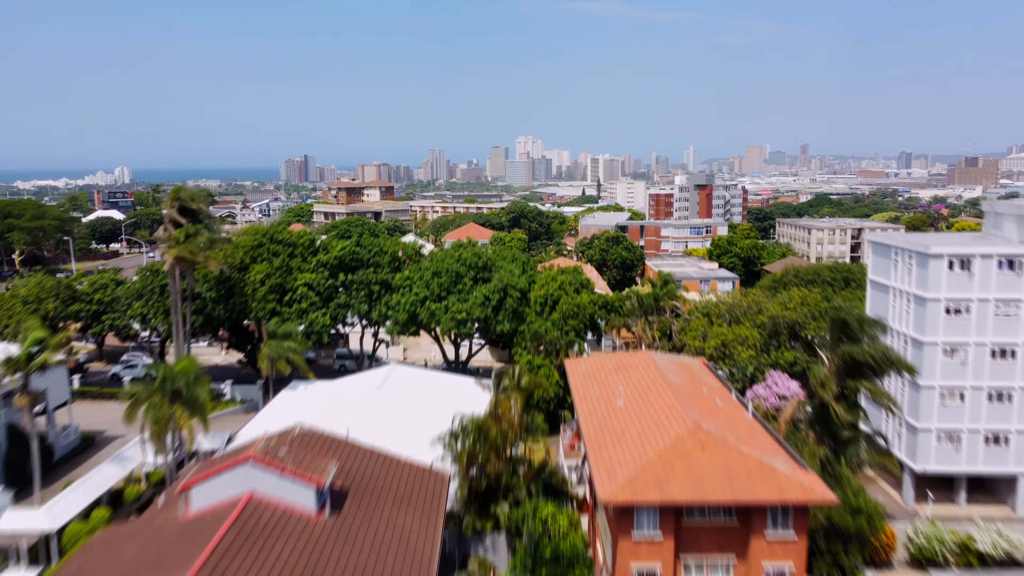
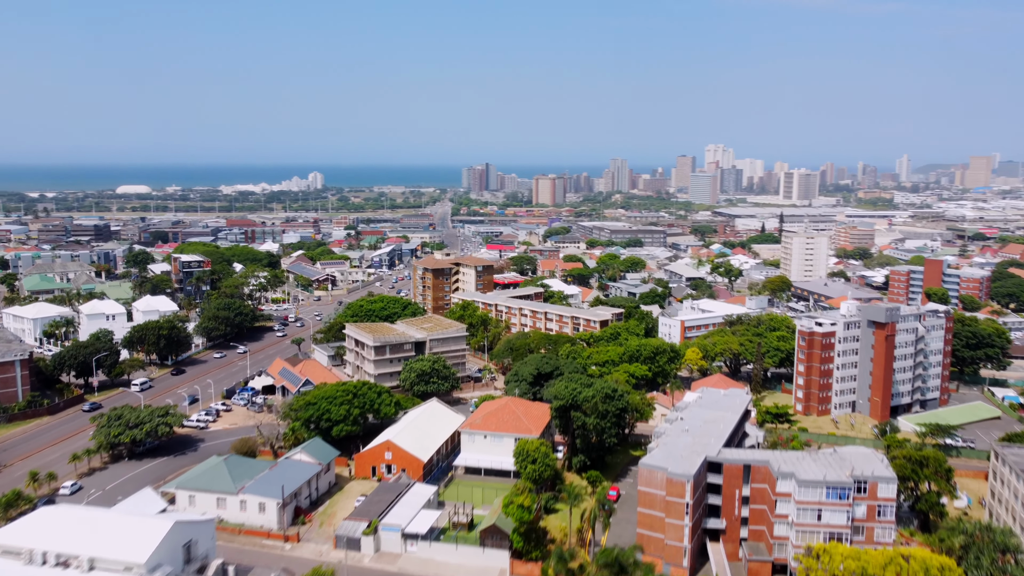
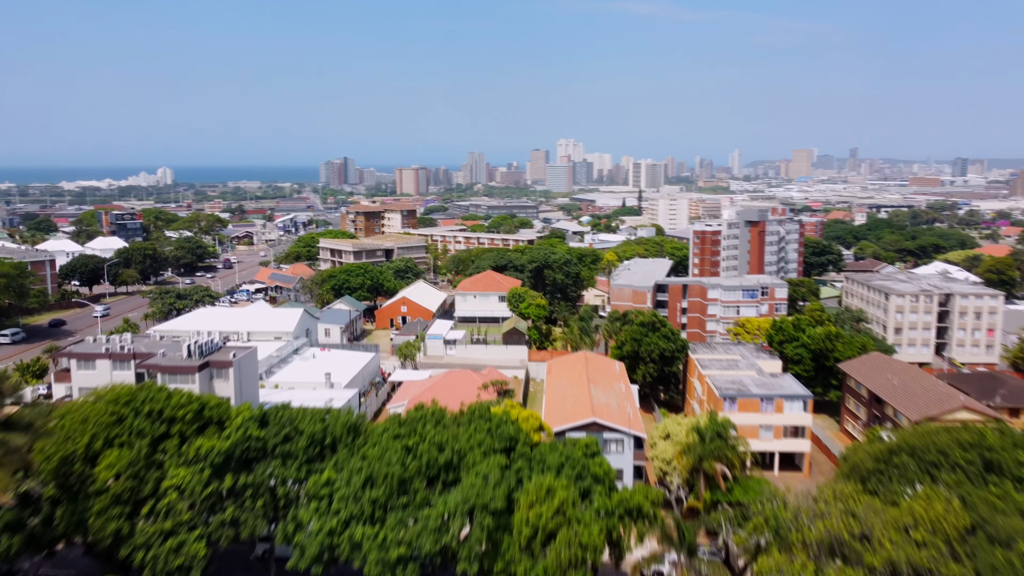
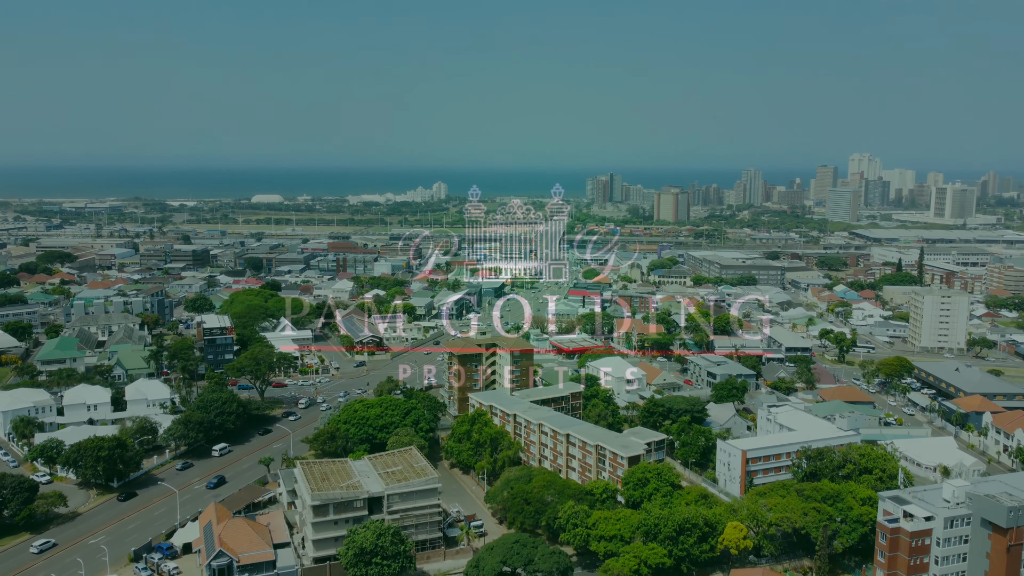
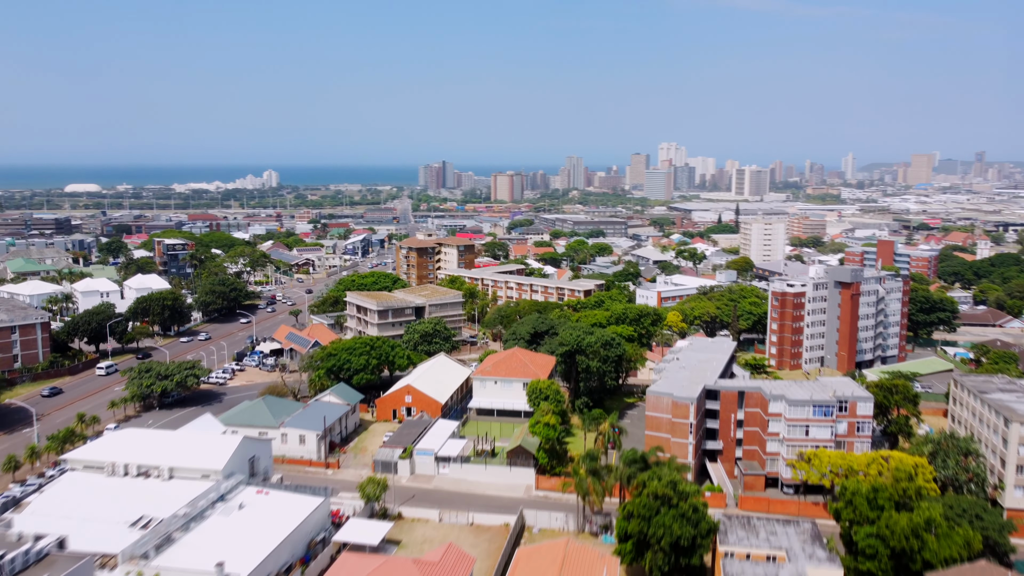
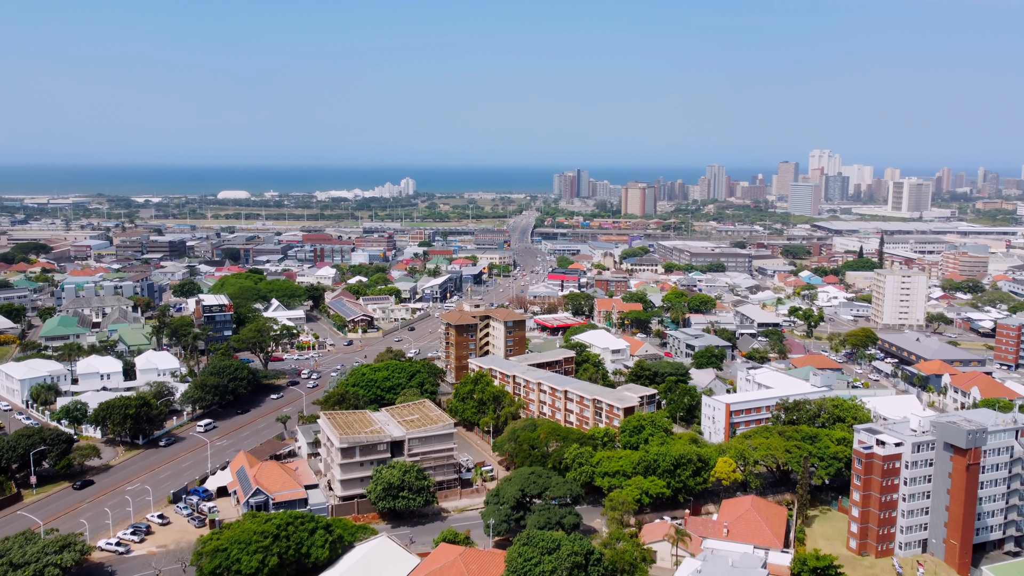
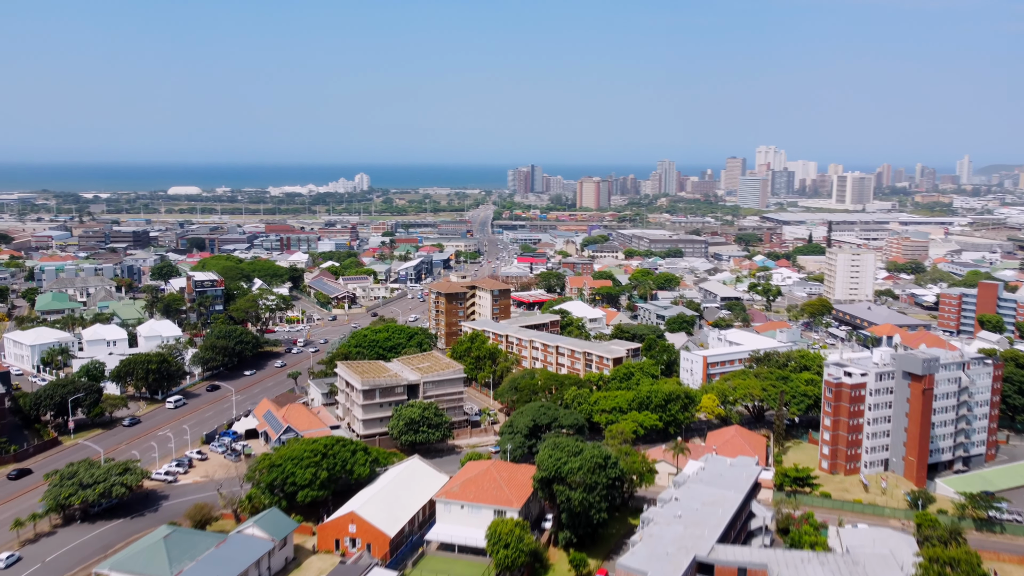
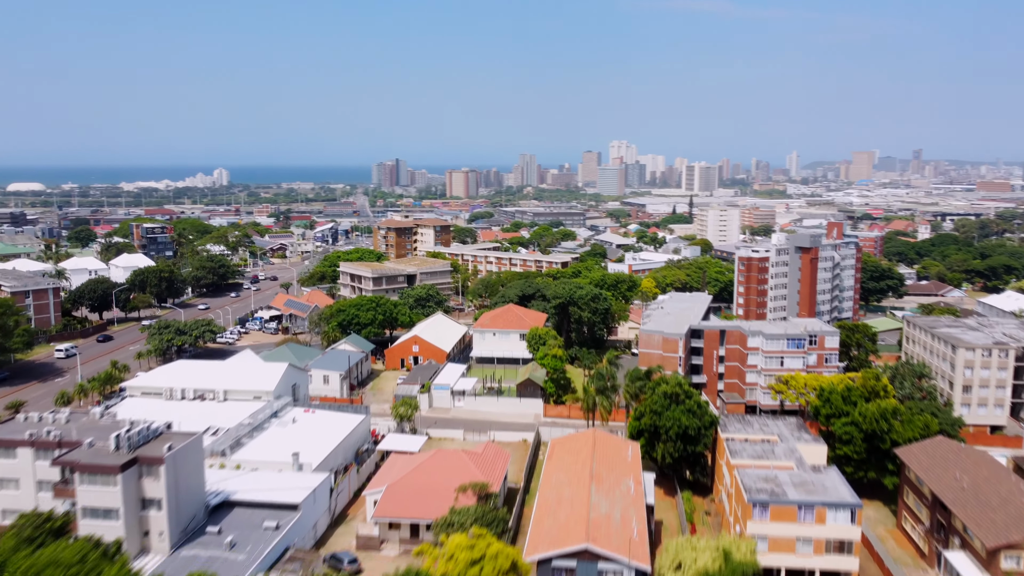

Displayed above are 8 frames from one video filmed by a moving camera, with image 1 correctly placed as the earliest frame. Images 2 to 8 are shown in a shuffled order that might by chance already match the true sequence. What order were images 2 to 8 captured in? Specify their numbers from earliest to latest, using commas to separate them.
3, 8, 5, 2, 7, 6, 4
